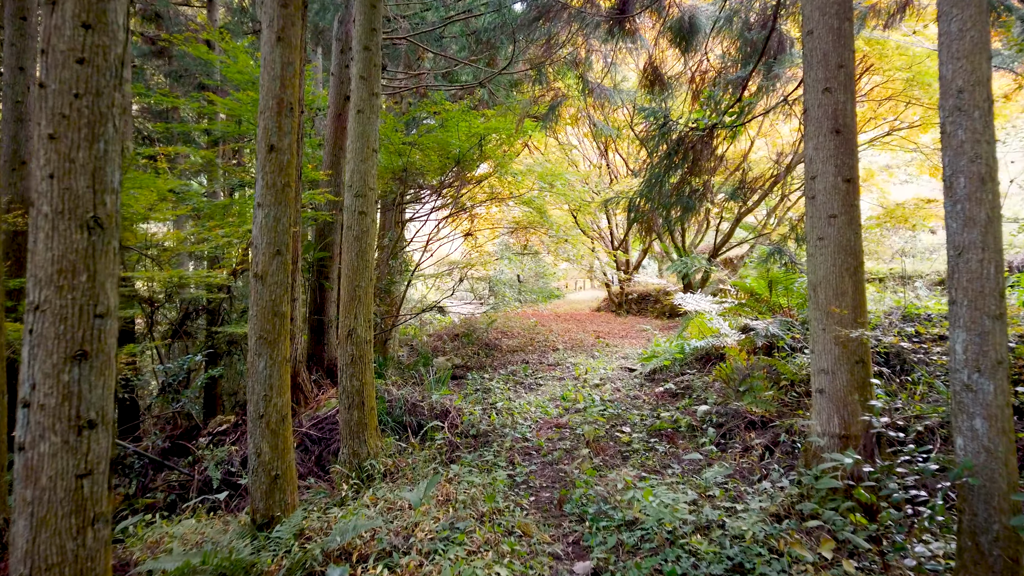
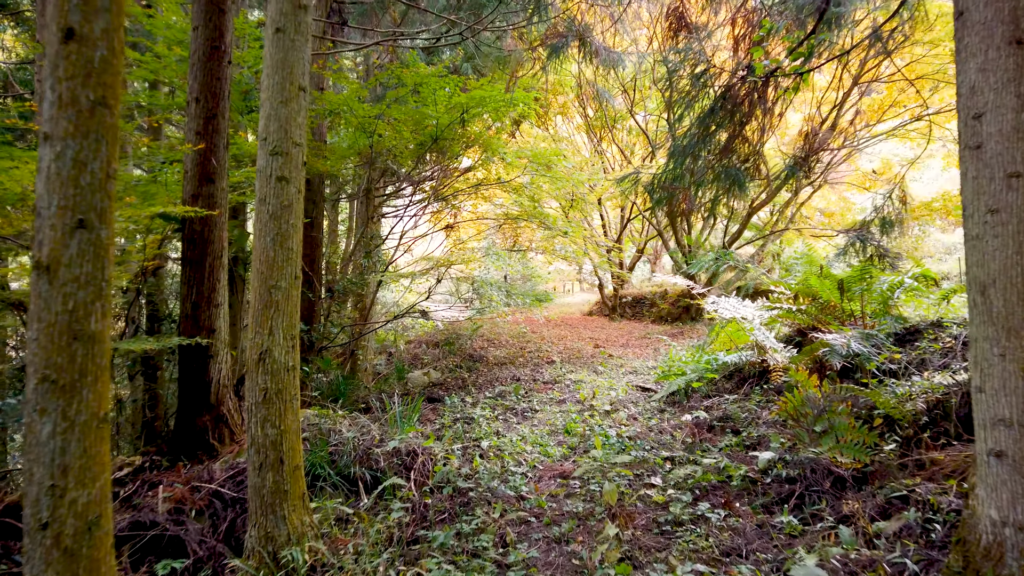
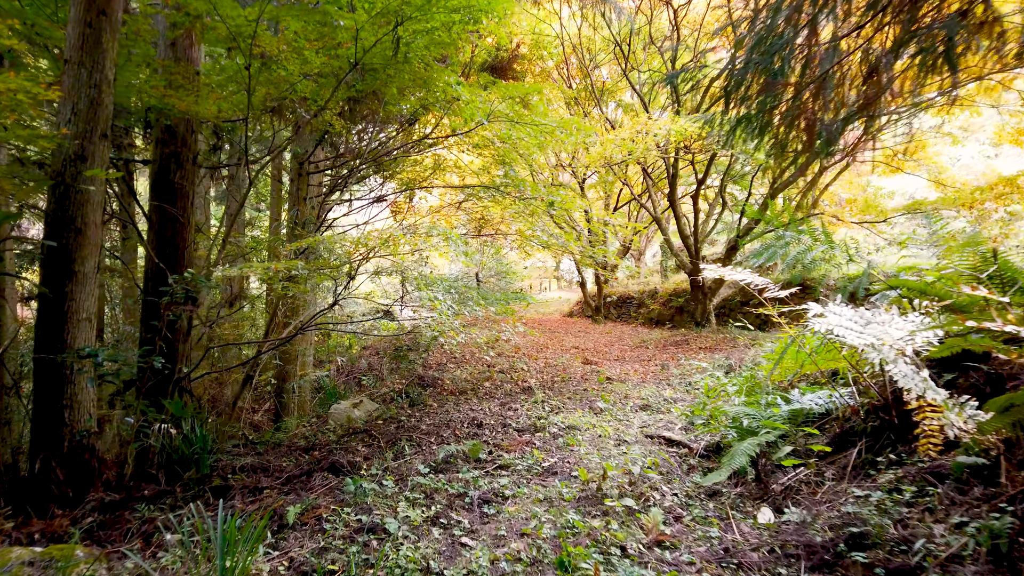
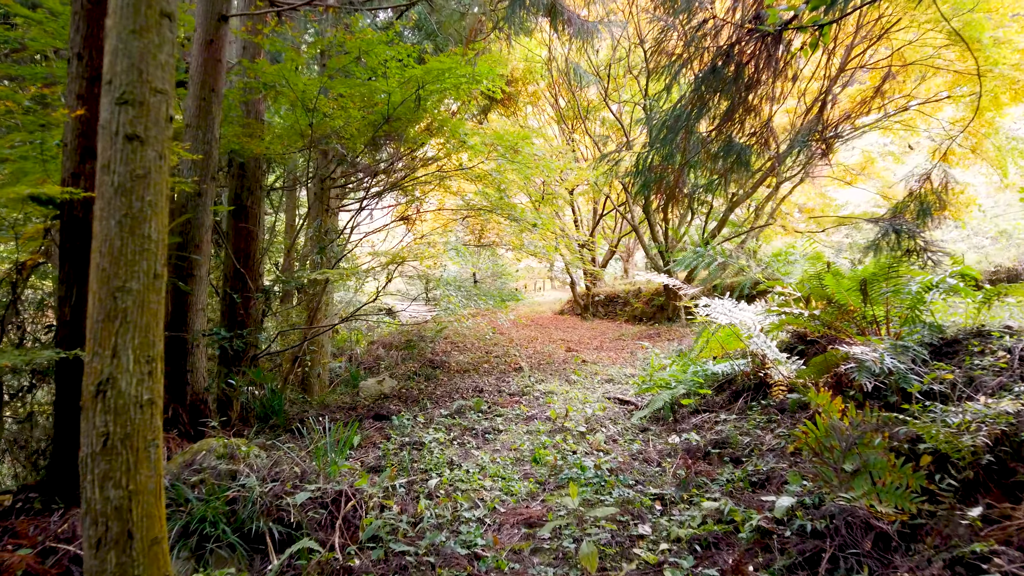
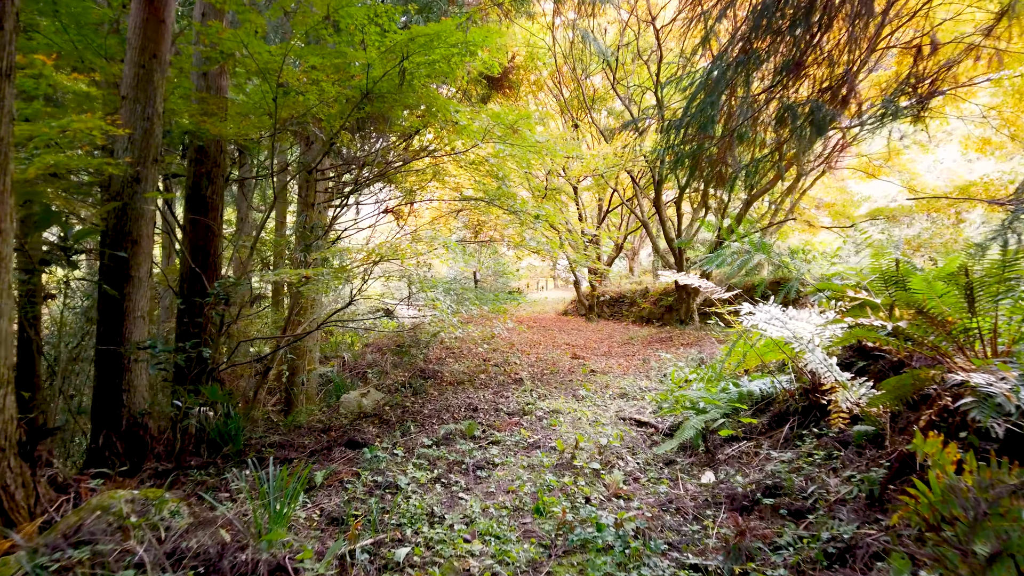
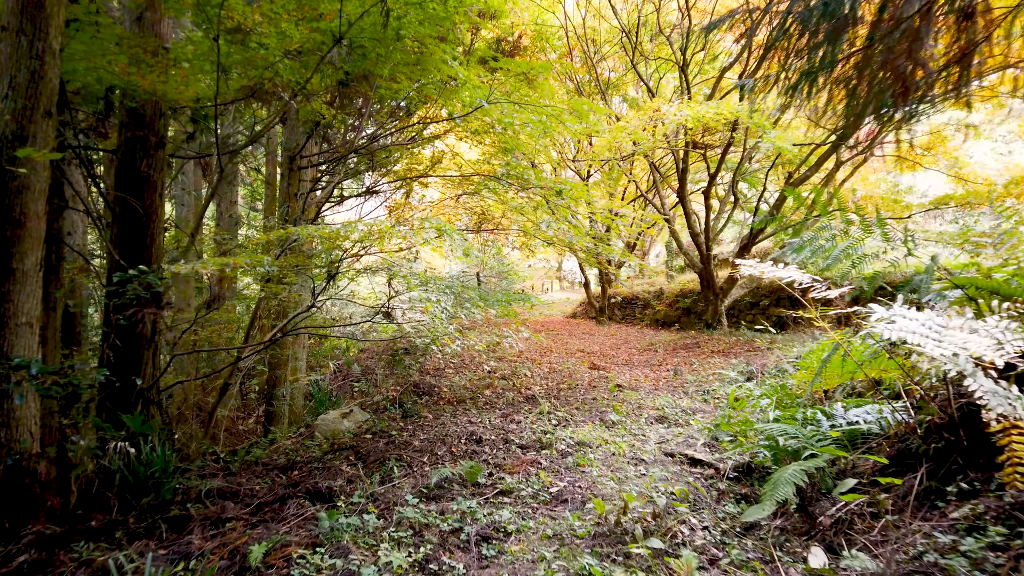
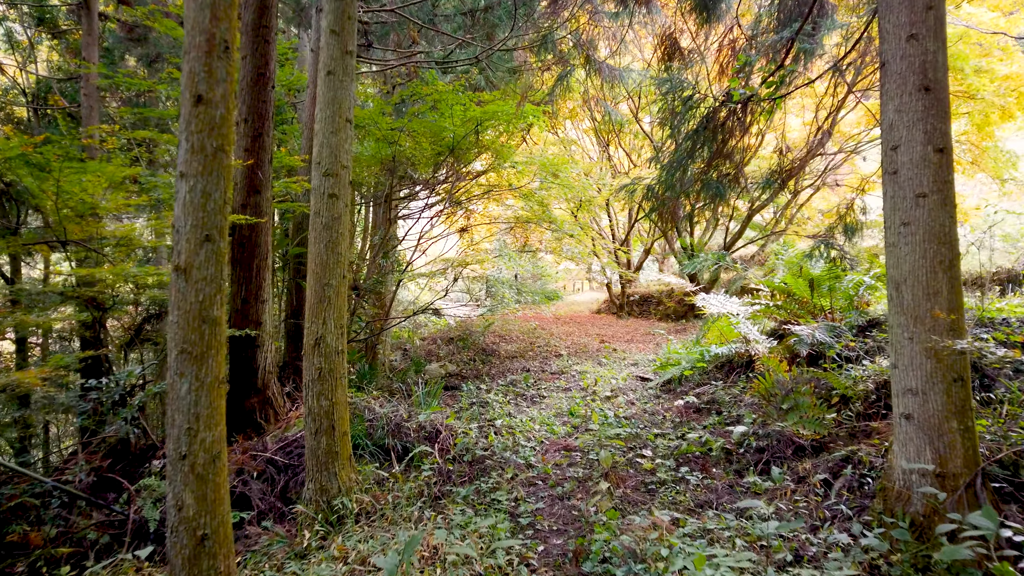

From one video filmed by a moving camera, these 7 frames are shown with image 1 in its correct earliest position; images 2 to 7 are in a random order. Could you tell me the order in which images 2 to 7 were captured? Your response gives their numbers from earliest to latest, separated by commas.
7, 2, 4, 5, 3, 6
